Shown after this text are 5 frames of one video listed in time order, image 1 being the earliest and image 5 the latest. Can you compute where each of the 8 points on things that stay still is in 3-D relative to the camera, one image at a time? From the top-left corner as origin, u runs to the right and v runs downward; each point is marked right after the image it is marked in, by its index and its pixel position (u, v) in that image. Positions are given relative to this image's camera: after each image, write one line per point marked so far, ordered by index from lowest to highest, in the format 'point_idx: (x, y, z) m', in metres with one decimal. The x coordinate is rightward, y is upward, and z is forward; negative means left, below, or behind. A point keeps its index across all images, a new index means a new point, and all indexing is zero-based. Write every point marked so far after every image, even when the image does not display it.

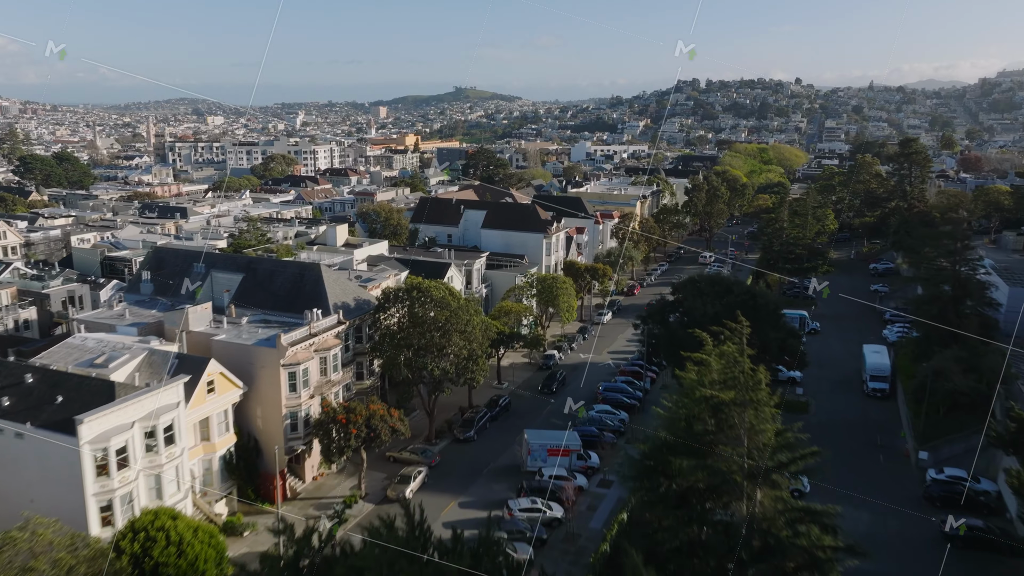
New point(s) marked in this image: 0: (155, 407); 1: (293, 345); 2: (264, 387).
0: (-7.1, -2.4, +16.3) m
1: (-5.2, -1.4, +19.6) m
2: (-5.9, -2.4, +19.5) m
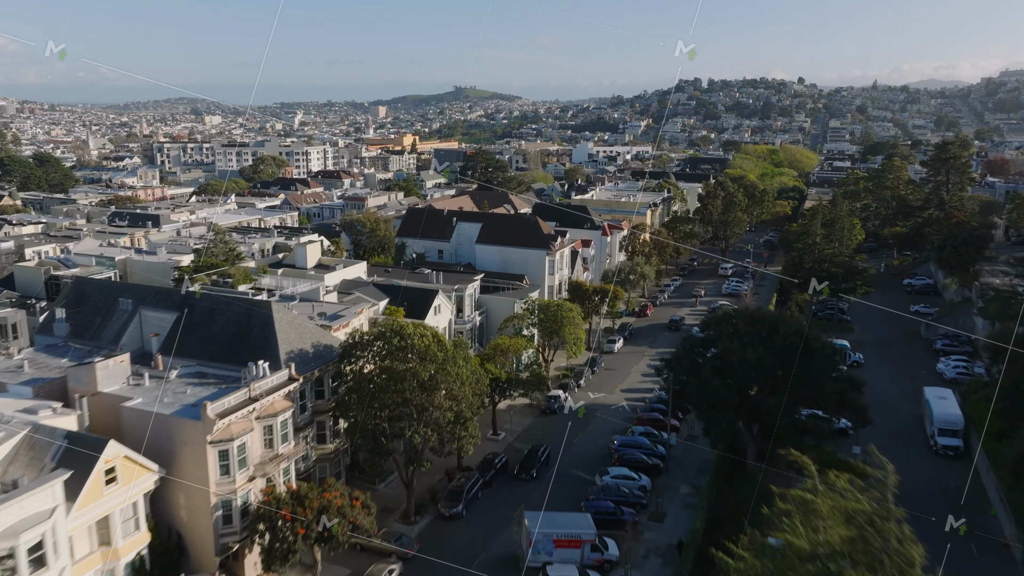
0: (-7.2, -3.4, +11.9) m
1: (-5.3, -2.4, +15.1) m
2: (-6.0, -3.3, +15.1) m
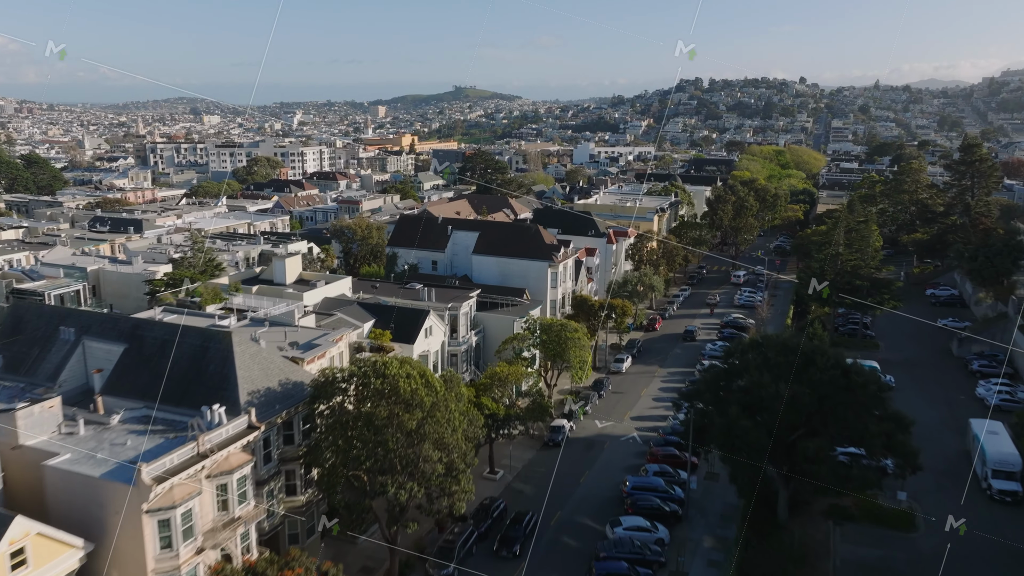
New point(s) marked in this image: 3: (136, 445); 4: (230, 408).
0: (-7.2, -3.9, +9.4) m
1: (-5.3, -2.9, +12.6) m
2: (-6.0, -3.9, +12.5) m
3: (-6.4, -2.7, +13.9) m
4: (-5.1, -2.2, +14.8) m
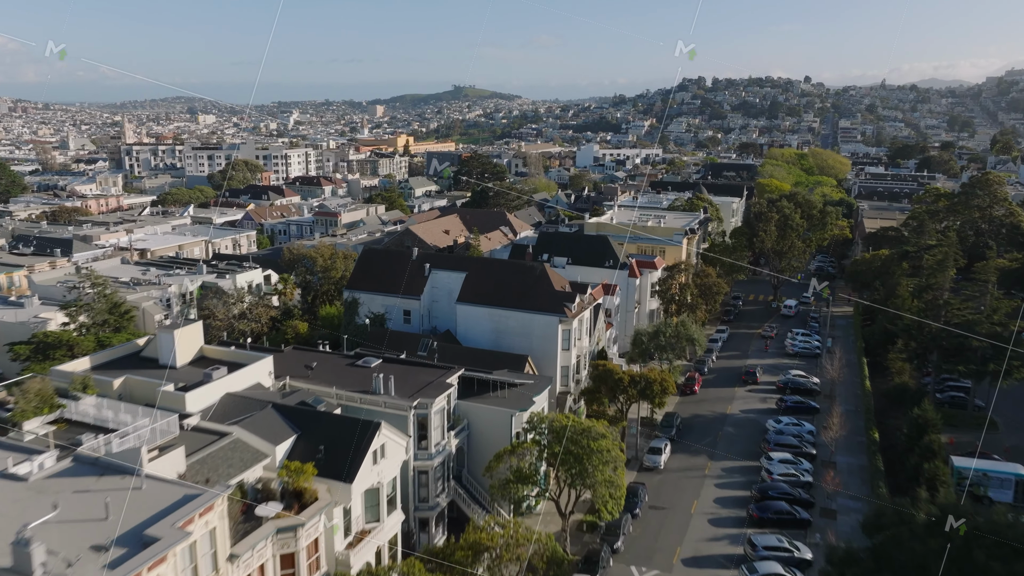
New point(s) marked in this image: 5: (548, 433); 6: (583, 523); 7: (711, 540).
0: (-7.3, -5.8, +1.1) m
1: (-5.4, -4.7, +4.4) m
2: (-6.0, -5.7, +4.3) m
3: (-6.5, -4.5, +5.7) m
4: (-5.2, -4.0, +6.6) m
5: (+0.8, -3.1, +17.6) m
6: (+1.7, -5.4, +19.2) m
7: (+4.5, -5.7, +18.7) m
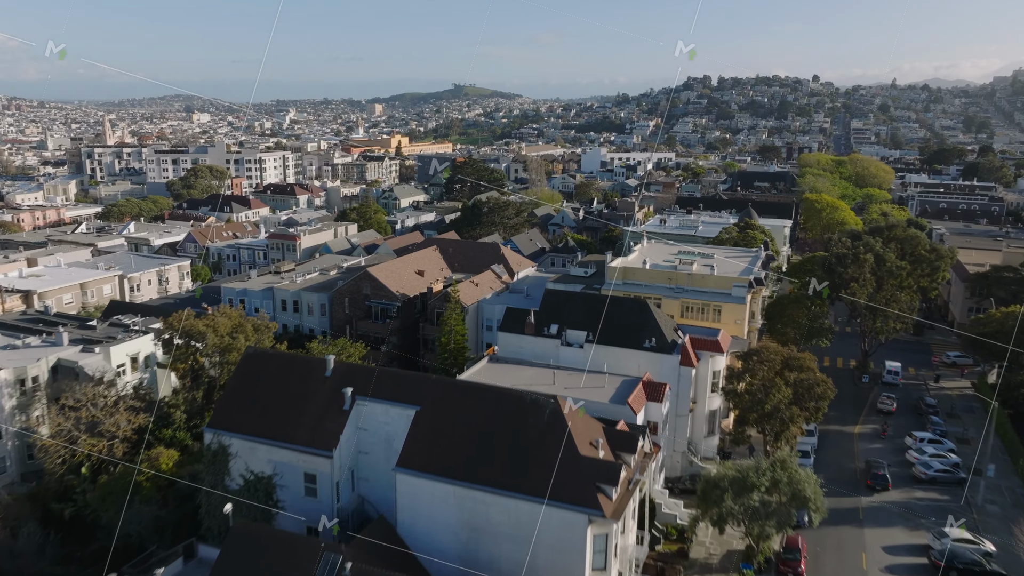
0: (-7.5, -8.3, -10.1) m
1: (-5.6, -7.2, -6.8) m
2: (-6.3, -8.2, -6.9) m
3: (-6.7, -7.0, -5.5) m
4: (-5.4, -6.5, -4.6) m
5: (+0.6, -5.6, +6.4) m
6: (+1.4, -7.9, +8.0) m
7: (+4.3, -8.3, +7.5) m
